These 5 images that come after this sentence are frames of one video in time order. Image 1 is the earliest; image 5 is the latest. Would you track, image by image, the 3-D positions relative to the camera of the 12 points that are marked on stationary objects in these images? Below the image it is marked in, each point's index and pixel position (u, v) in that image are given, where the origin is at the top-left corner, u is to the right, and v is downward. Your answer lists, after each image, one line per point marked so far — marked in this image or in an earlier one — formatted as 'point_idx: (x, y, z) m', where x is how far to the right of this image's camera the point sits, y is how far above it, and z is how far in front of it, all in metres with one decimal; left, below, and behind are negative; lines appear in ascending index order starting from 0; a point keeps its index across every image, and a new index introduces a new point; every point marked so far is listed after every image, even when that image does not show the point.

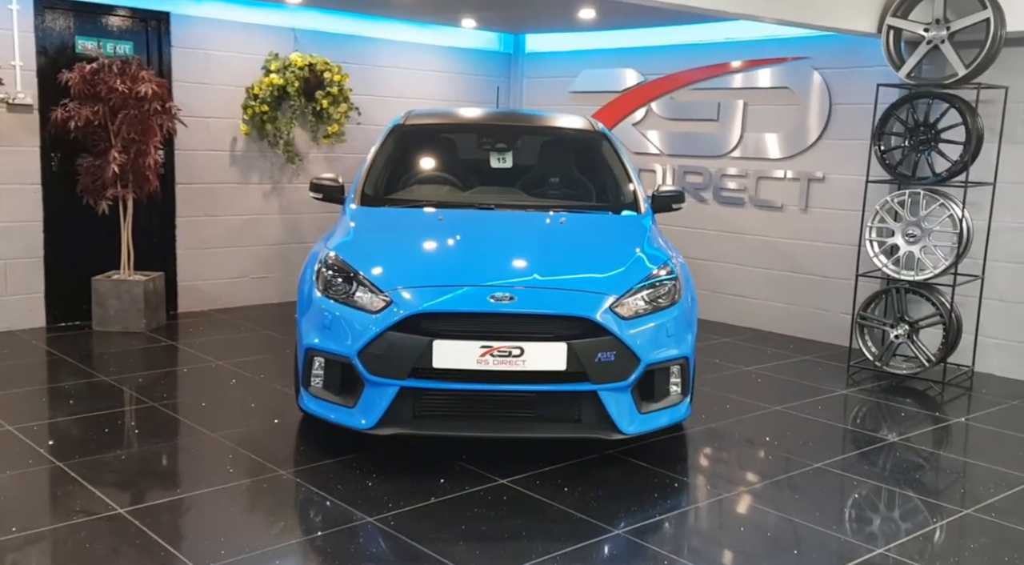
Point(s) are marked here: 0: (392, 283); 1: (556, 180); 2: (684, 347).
0: (-0.4, 0.0, +3.3) m
1: (+0.2, +0.5, +4.6) m
2: (+0.6, -0.2, +3.4) m
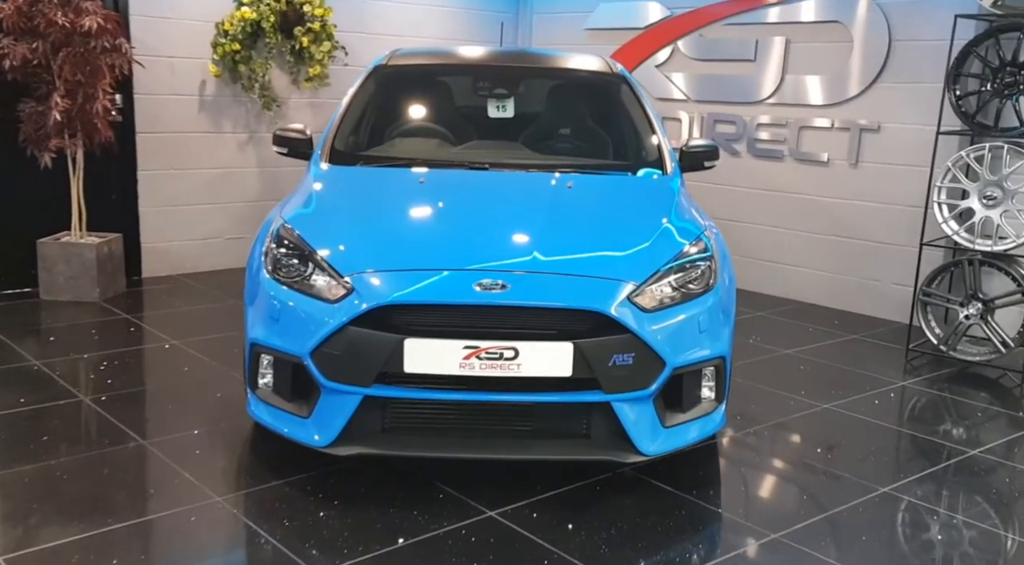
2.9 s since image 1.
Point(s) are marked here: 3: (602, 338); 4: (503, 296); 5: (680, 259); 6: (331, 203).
0: (-0.4, 0.0, +2.6) m
1: (+0.2, +0.6, +3.9) m
2: (+0.6, -0.2, +2.8) m
3: (+0.2, -0.1, +2.5) m
4: (0.0, 0.0, +2.5) m
5: (+0.5, +0.1, +2.8) m
6: (-0.6, +0.2, +2.9) m
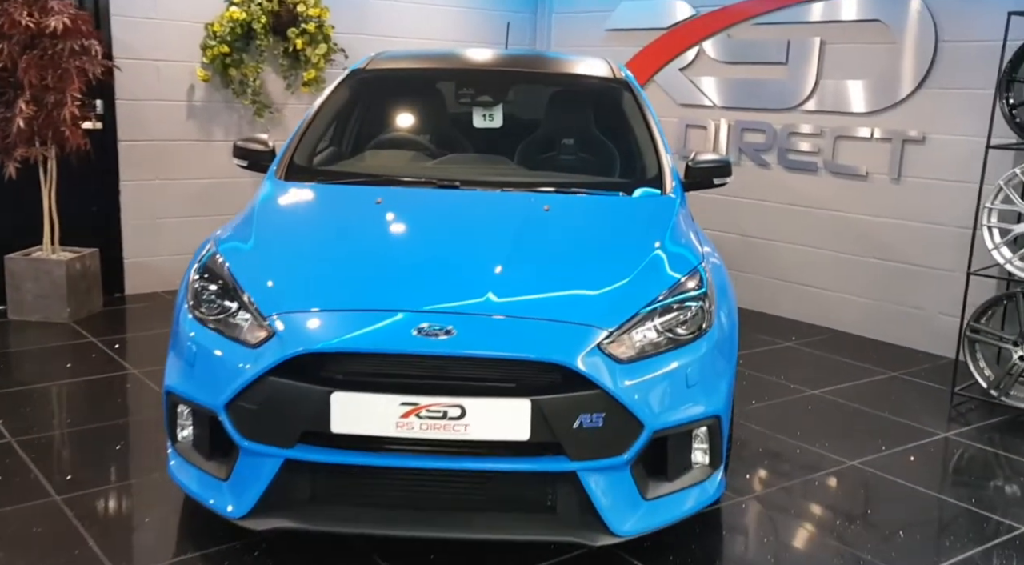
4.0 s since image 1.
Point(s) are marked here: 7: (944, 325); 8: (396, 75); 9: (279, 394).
0: (-0.5, -0.1, +2.2) m
1: (+0.2, +0.5, +3.5) m
2: (+0.5, -0.3, +2.3) m
3: (+0.1, -0.2, +2.1) m
4: (-0.1, -0.1, +2.1) m
5: (+0.4, 0.0, +2.4) m
6: (-0.6, +0.1, +2.6) m
7: (+2.0, -0.2, +4.5) m
8: (-0.4, +0.8, +3.6) m
9: (-0.5, -0.2, +2.1) m
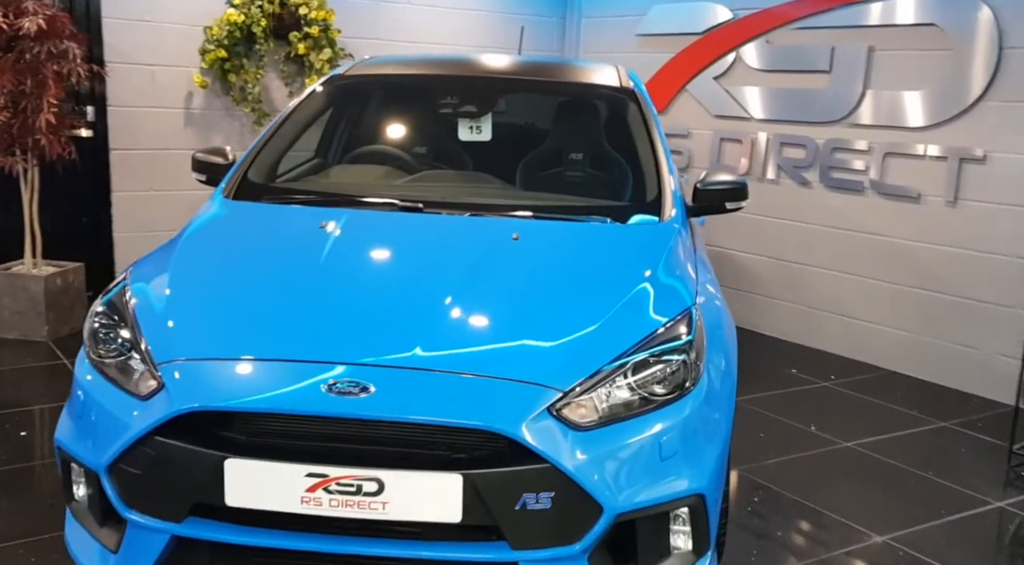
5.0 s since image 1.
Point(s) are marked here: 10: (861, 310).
0: (-0.6, -0.1, +1.9) m
1: (+0.2, +0.4, +3.1) m
2: (+0.4, -0.4, +1.9) m
3: (0.0, -0.3, +1.8) m
4: (-0.3, -0.2, +1.8) m
5: (+0.3, -0.1, +2.0) m
6: (-0.7, +0.1, +2.2) m
7: (+2.0, -0.3, +4.0) m
8: (-0.4, +0.7, +3.3) m
9: (-0.6, -0.3, +1.8) m
10: (+1.6, -0.1, +4.5) m
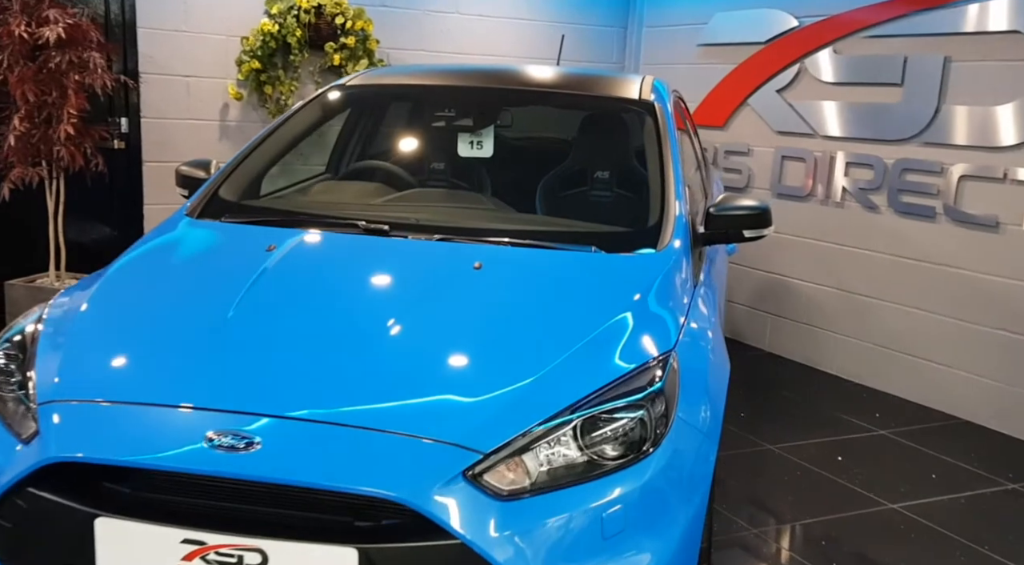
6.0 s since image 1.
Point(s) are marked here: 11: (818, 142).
0: (-0.8, -0.2, +1.7) m
1: (+0.2, +0.3, +2.8) m
2: (+0.2, -0.5, +1.6) m
3: (-0.2, -0.4, +1.5) m
4: (-0.4, -0.3, +1.5) m
5: (+0.1, -0.2, +1.7) m
6: (-0.8, 0.0, +2.1) m
7: (+2.1, -0.5, +3.5) m
8: (-0.4, +0.6, +3.1) m
9: (-0.8, -0.4, +1.6) m
10: (+1.8, -0.3, +4.1) m
11: (+1.5, +0.7, +4.6) m
